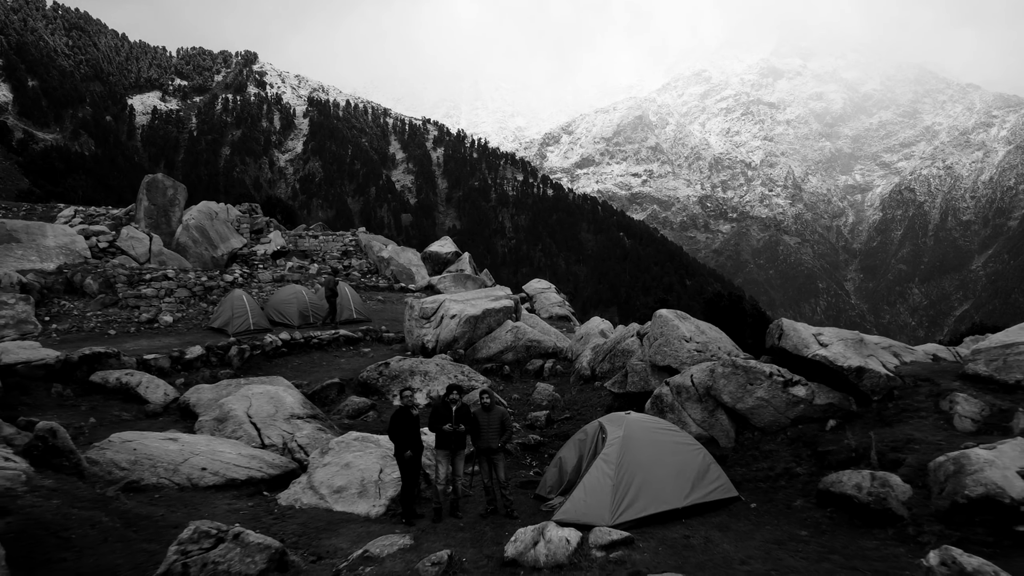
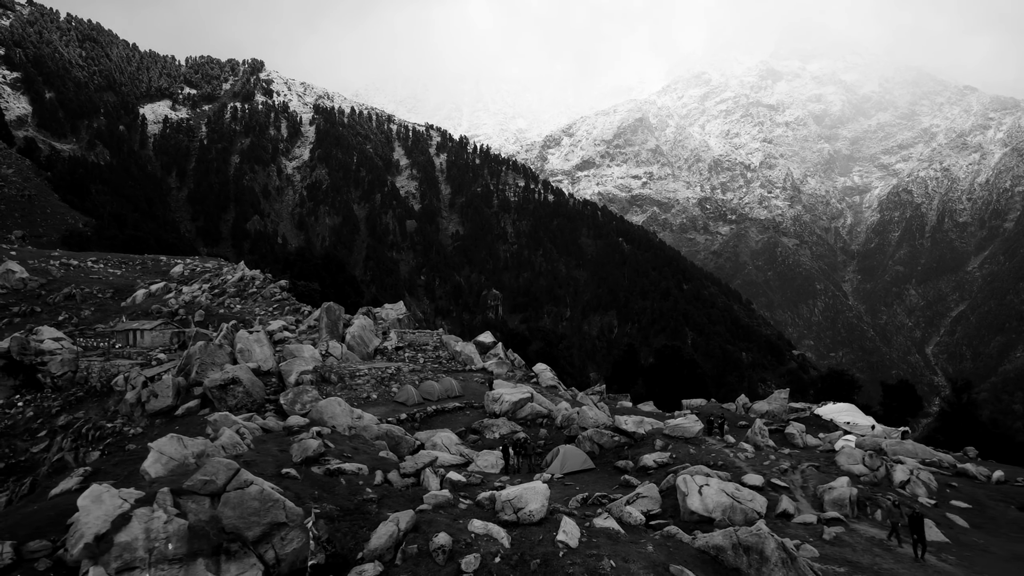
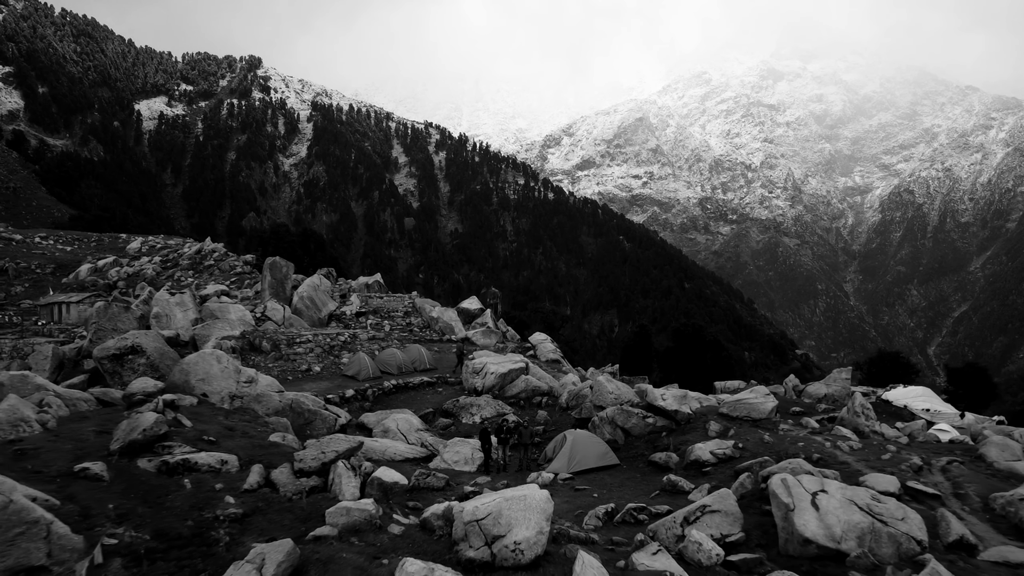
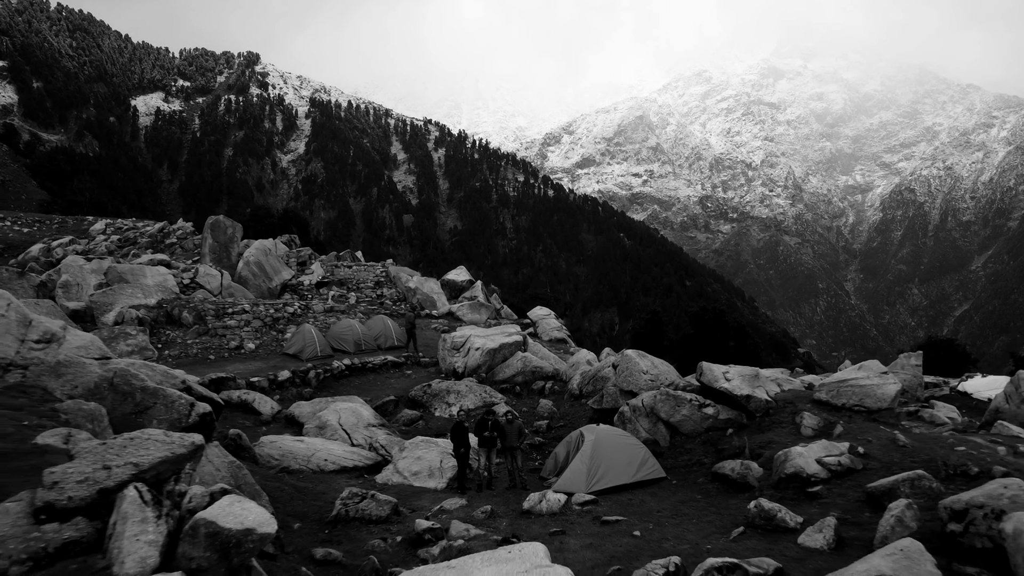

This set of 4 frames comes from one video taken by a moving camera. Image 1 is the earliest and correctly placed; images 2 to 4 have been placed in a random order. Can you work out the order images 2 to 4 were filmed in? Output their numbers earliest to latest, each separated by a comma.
4, 3, 2
